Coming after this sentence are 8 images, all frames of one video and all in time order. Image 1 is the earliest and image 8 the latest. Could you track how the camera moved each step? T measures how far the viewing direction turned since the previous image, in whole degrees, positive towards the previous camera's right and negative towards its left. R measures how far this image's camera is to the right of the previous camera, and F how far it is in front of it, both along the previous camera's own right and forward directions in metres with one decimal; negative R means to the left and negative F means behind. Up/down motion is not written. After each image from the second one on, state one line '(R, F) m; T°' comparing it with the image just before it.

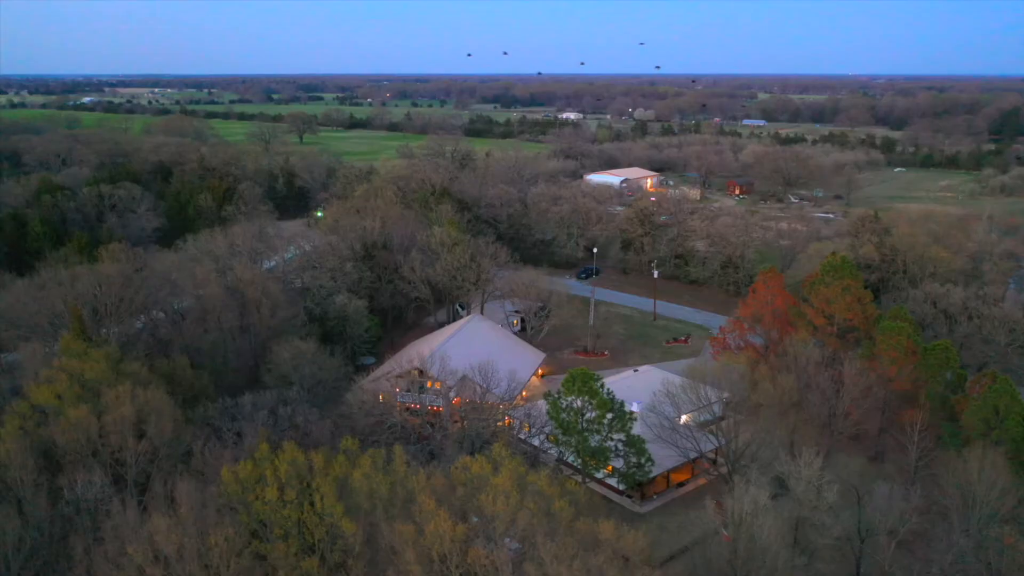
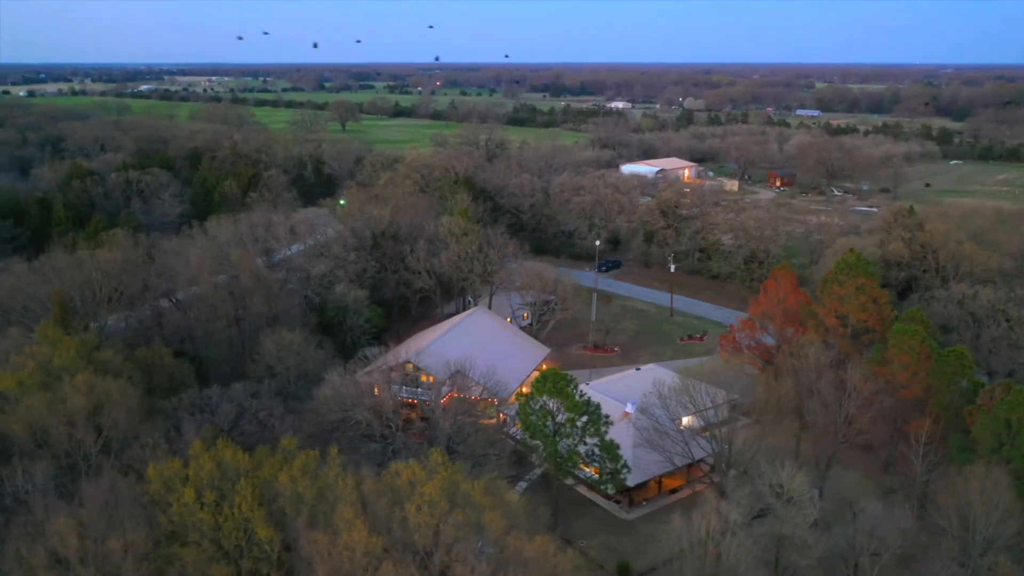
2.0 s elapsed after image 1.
(+2.1, +1.2) m; -4°
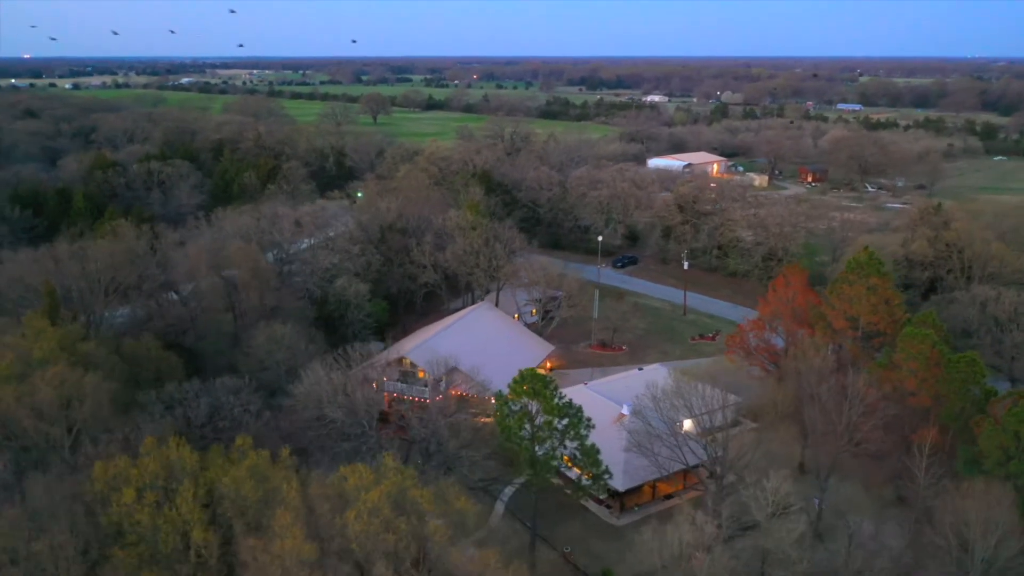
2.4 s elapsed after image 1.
(+1.5, +0.8) m; -3°
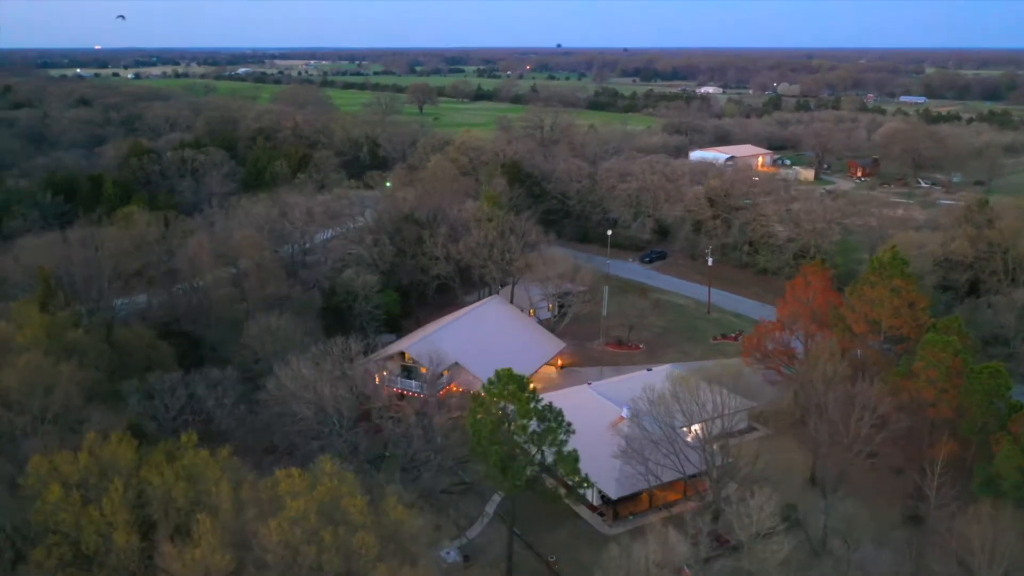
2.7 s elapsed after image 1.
(+1.8, +1.1) m; -4°
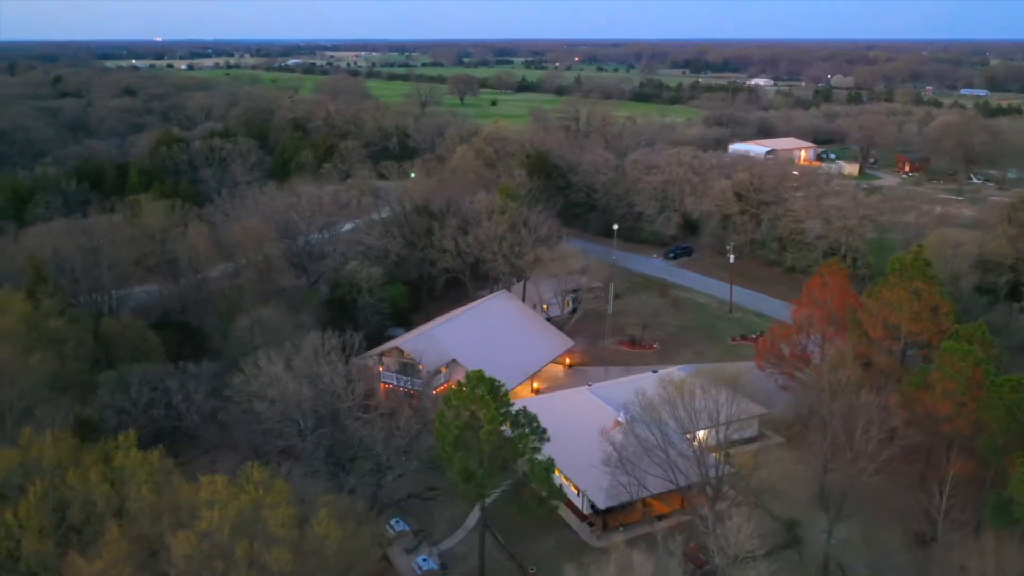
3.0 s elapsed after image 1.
(+1.7, +1.2) m; -3°
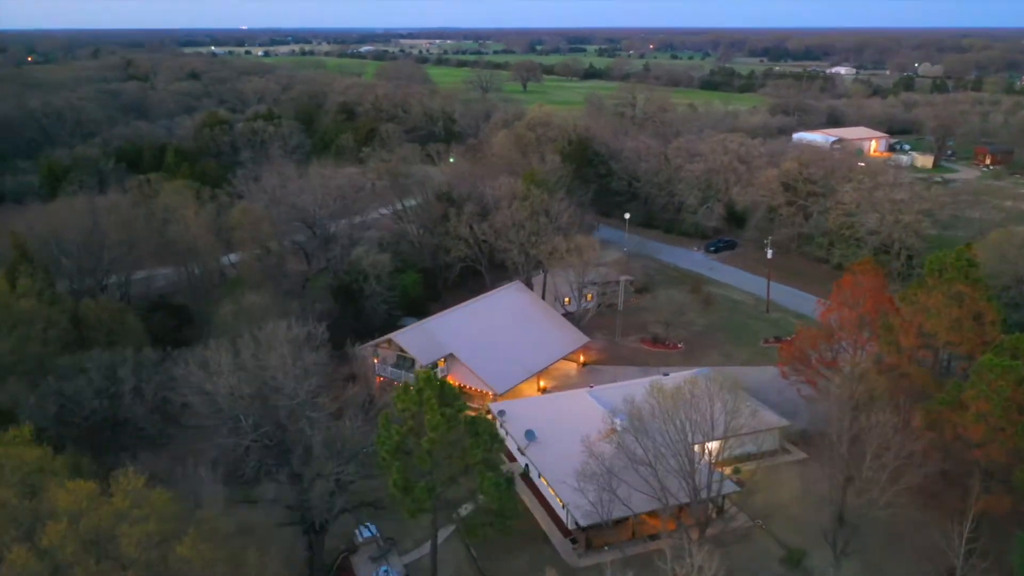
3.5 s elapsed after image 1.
(+2.3, +2.1) m; -5°
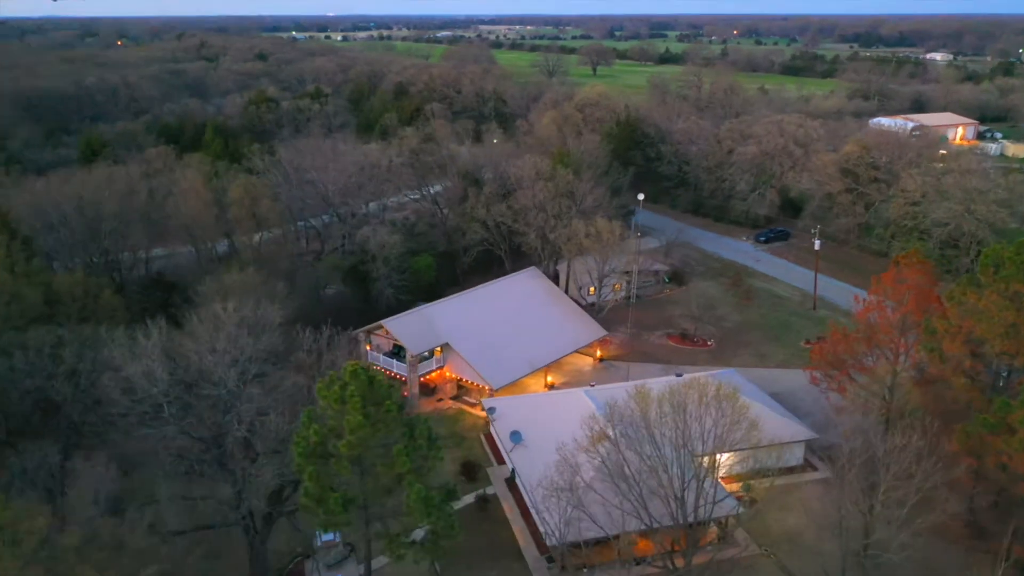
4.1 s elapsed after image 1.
(+2.3, +2.5) m; -5°
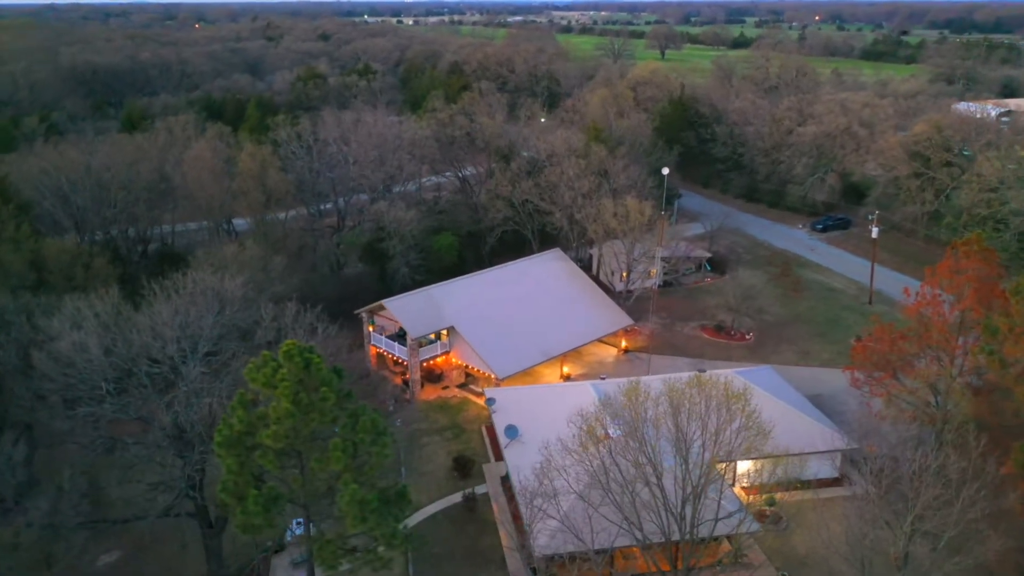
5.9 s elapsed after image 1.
(+1.6, +2.1) m; -5°
